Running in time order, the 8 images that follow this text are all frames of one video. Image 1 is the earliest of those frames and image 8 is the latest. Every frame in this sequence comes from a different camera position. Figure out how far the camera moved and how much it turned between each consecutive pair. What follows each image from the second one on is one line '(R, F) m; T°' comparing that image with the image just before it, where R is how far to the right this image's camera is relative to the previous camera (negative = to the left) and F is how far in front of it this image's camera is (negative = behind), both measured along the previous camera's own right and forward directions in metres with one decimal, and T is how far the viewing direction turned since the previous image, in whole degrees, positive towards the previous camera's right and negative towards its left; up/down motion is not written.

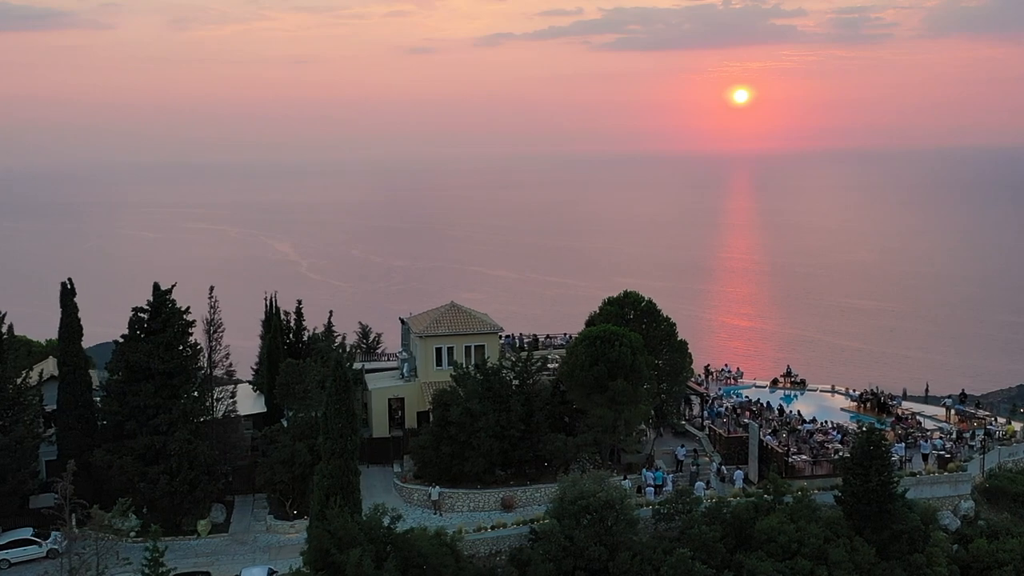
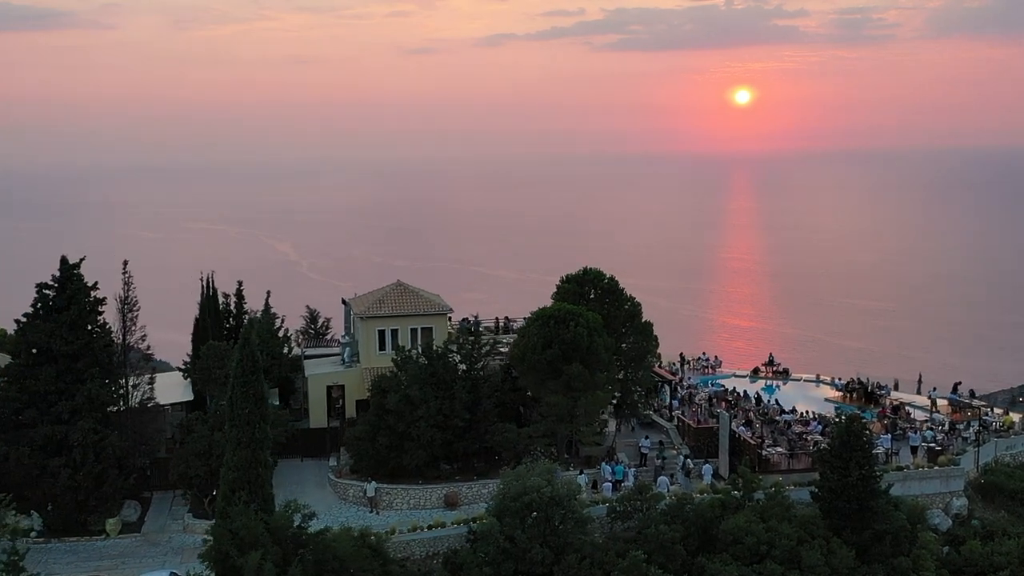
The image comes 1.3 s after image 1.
(+1.8, +3.5) m; 0°
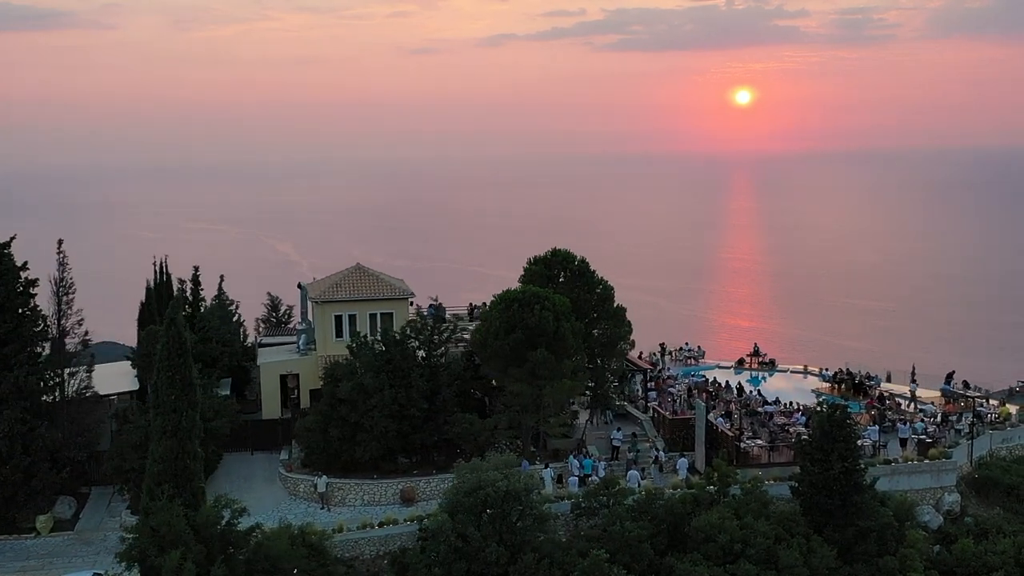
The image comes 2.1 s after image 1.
(+1.2, +2.2) m; 0°
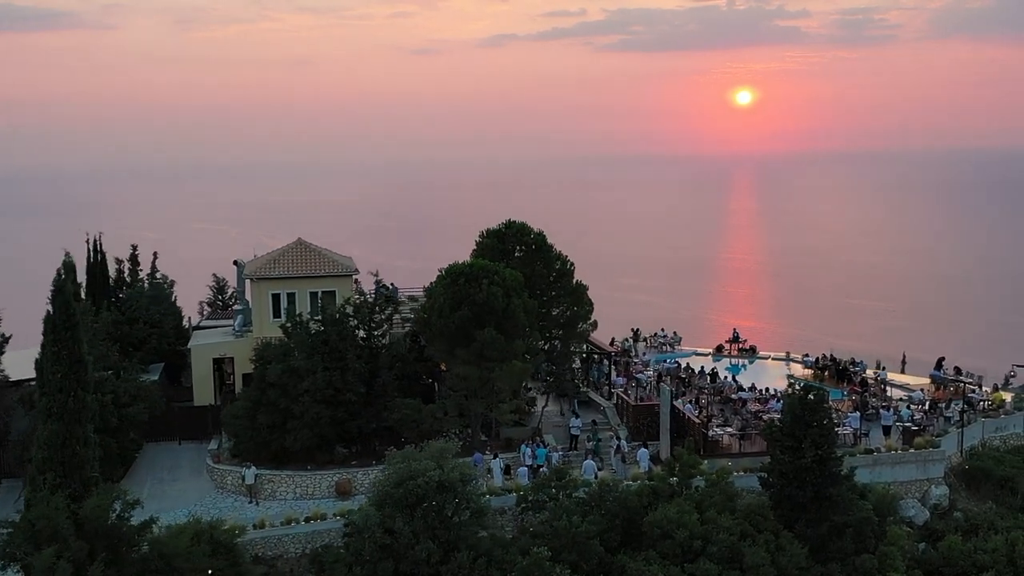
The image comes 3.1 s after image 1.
(+1.5, +2.7) m; 0°
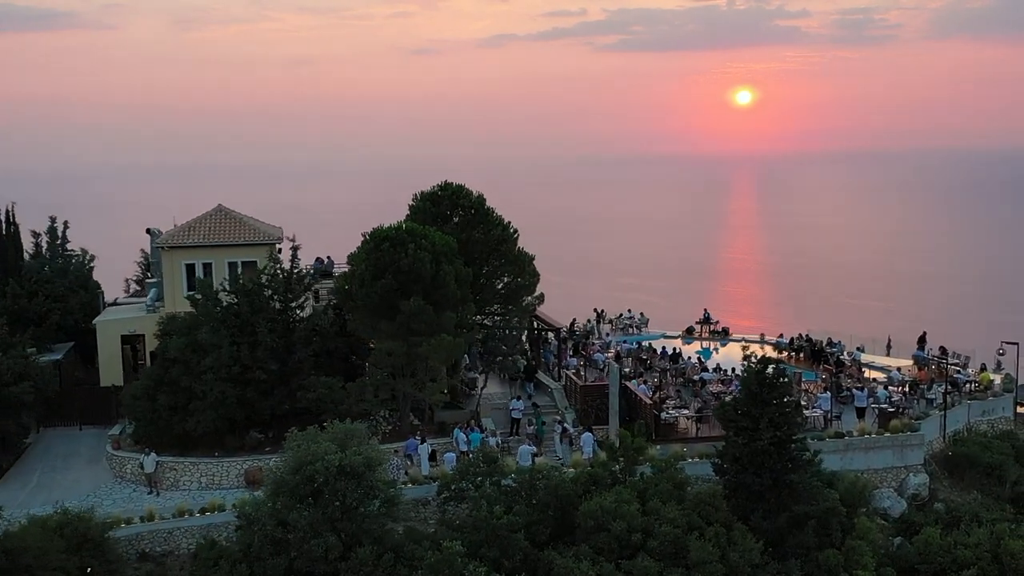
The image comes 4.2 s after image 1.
(+1.7, +3.0) m; 0°
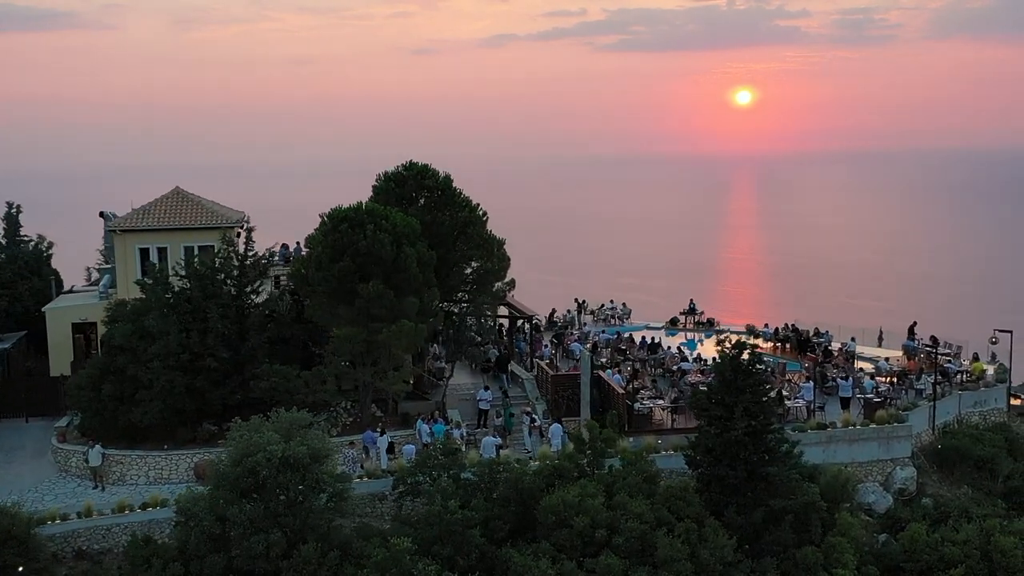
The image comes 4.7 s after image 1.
(+0.8, +1.3) m; 0°
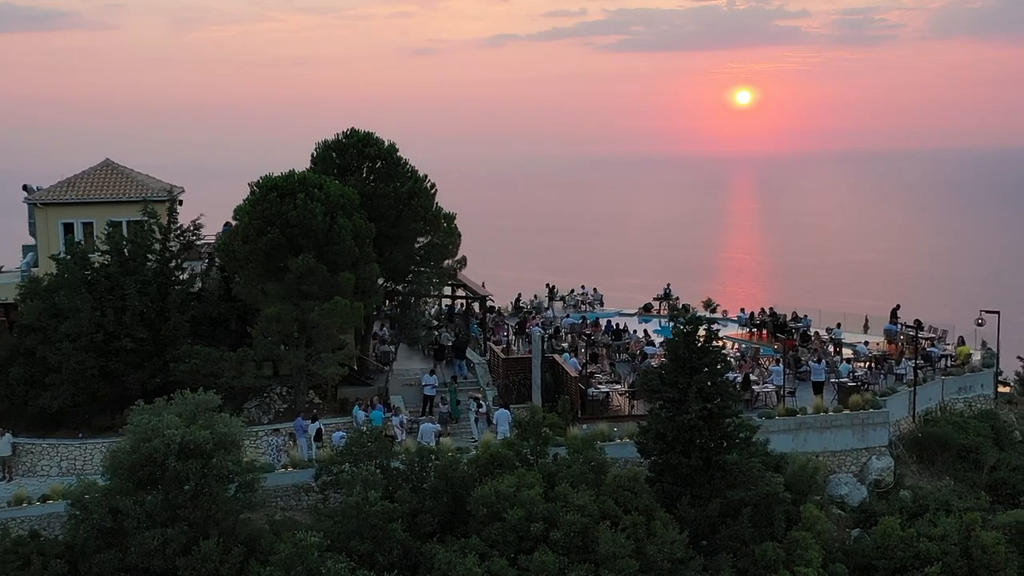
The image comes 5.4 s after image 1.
(+1.2, +1.9) m; 0°
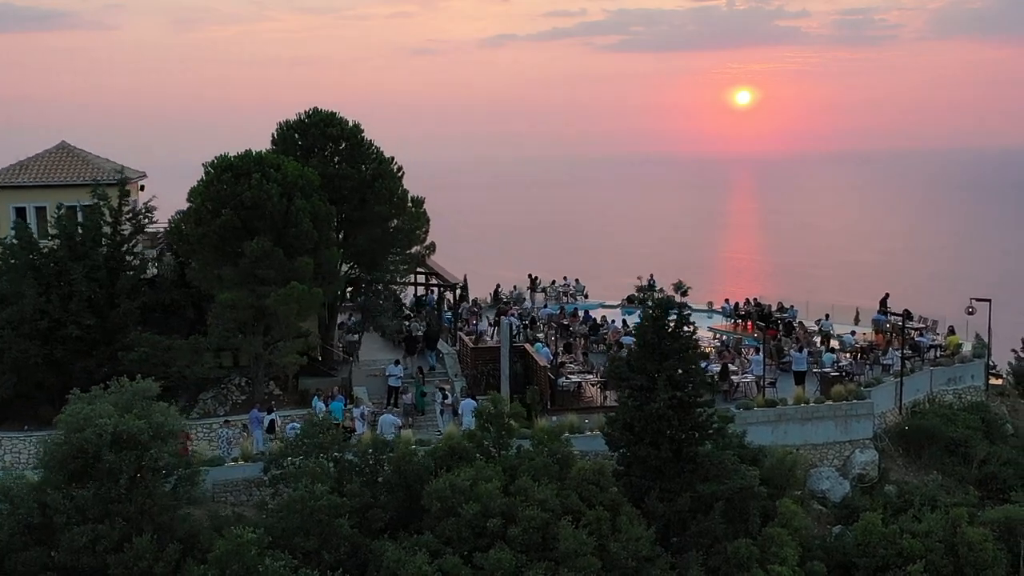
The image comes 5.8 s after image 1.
(+0.7, +1.1) m; 0°
